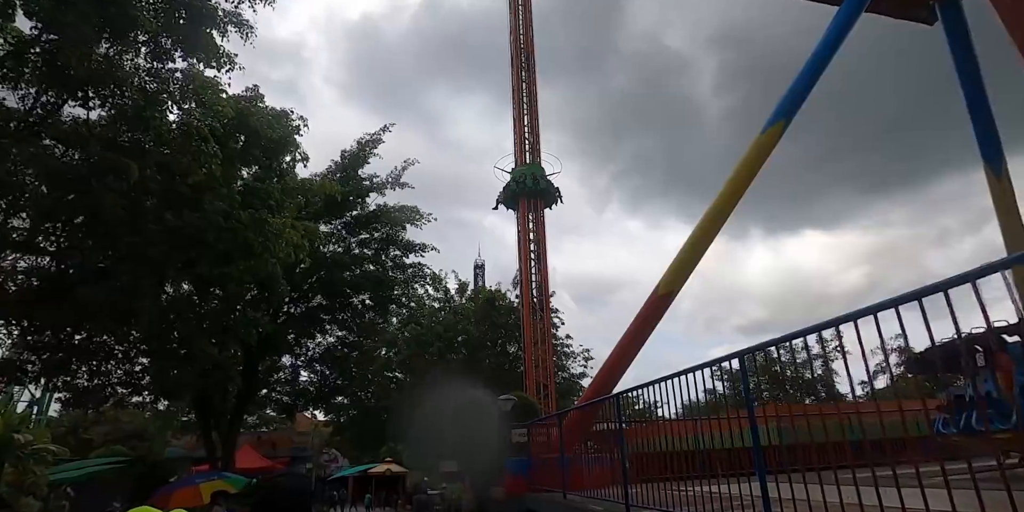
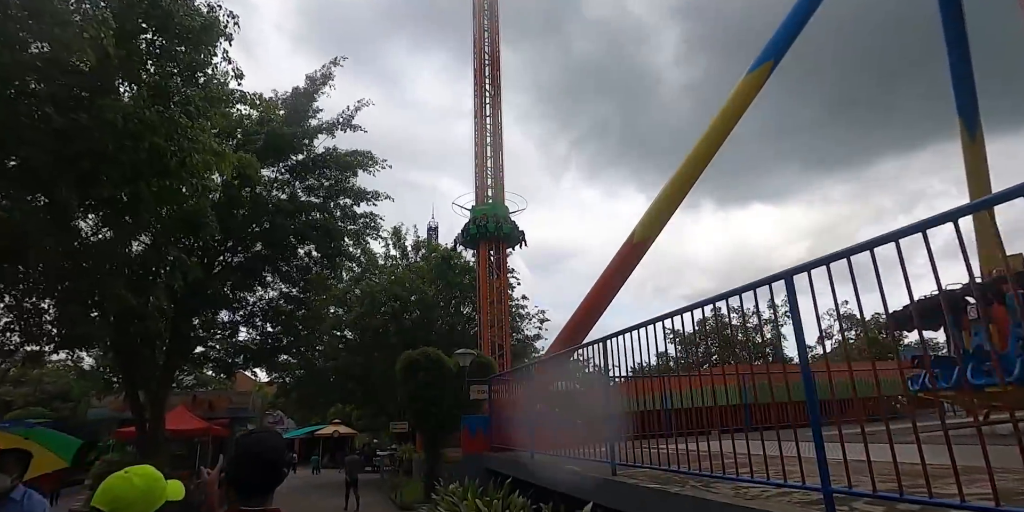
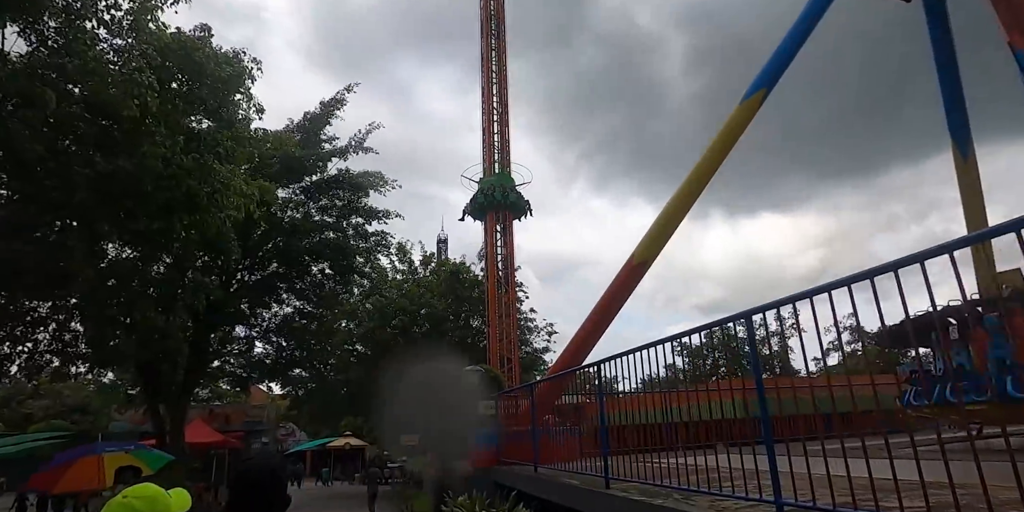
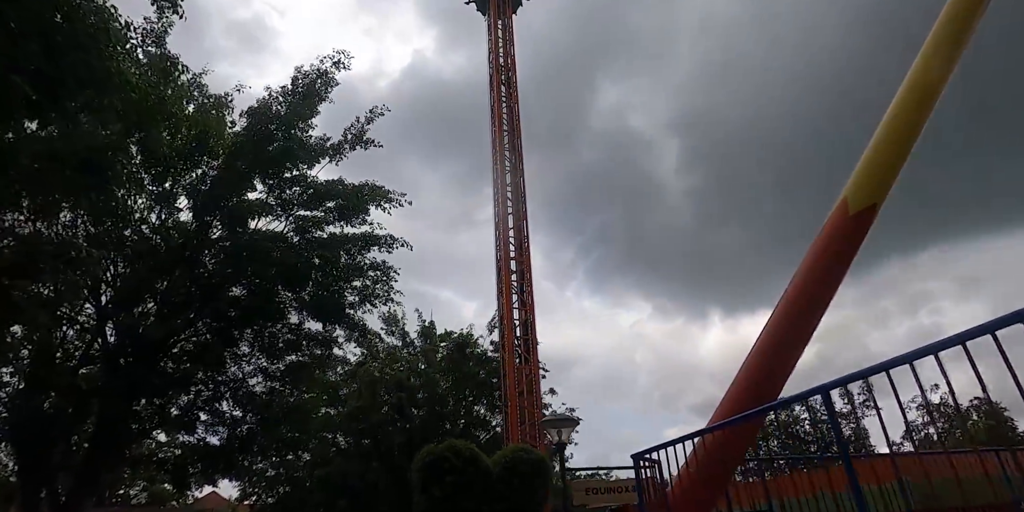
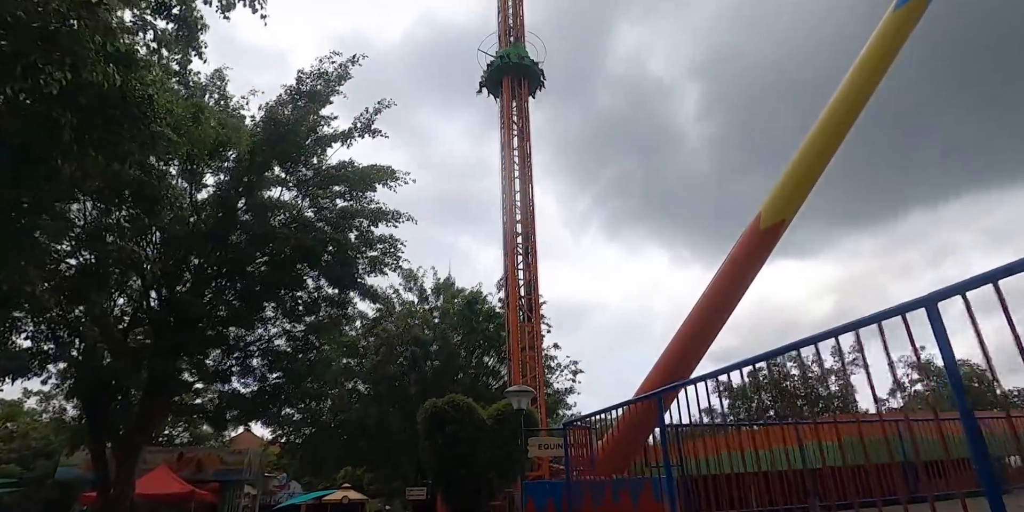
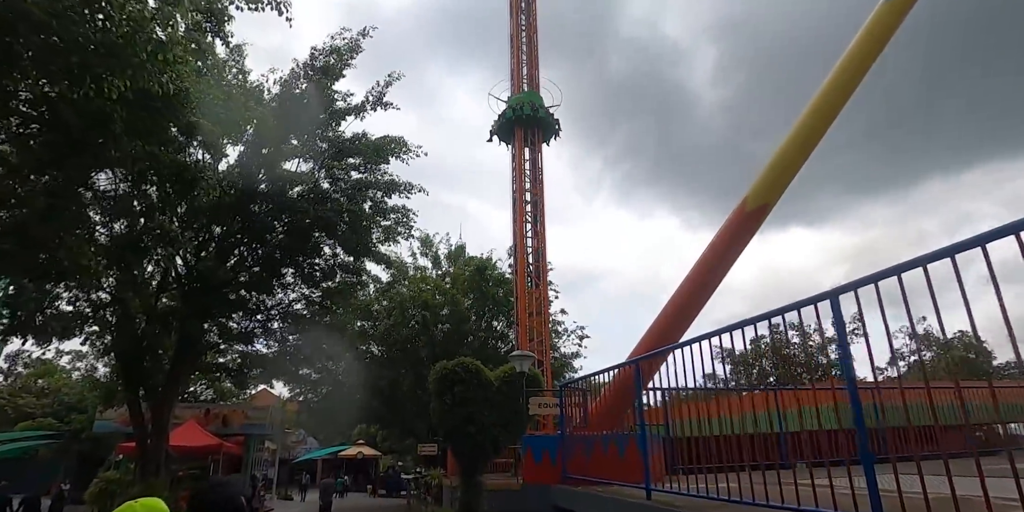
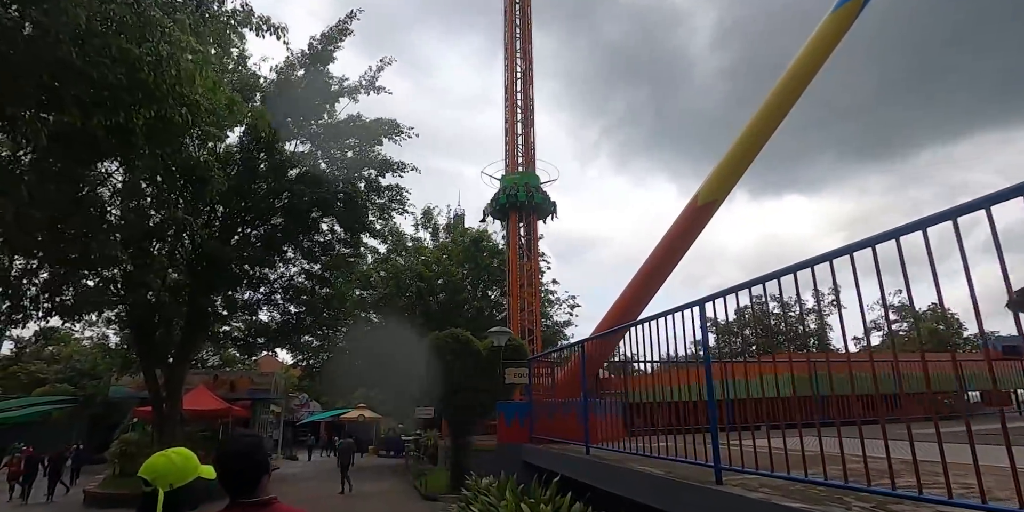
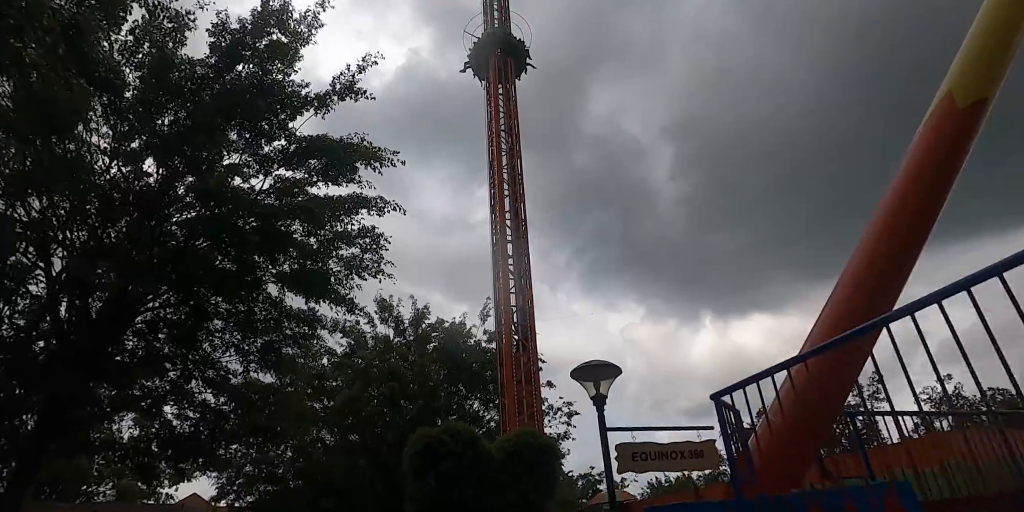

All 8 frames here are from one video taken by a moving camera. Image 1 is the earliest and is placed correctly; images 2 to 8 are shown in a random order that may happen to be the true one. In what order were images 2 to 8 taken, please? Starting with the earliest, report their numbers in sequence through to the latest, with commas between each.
3, 2, 7, 6, 5, 4, 8
